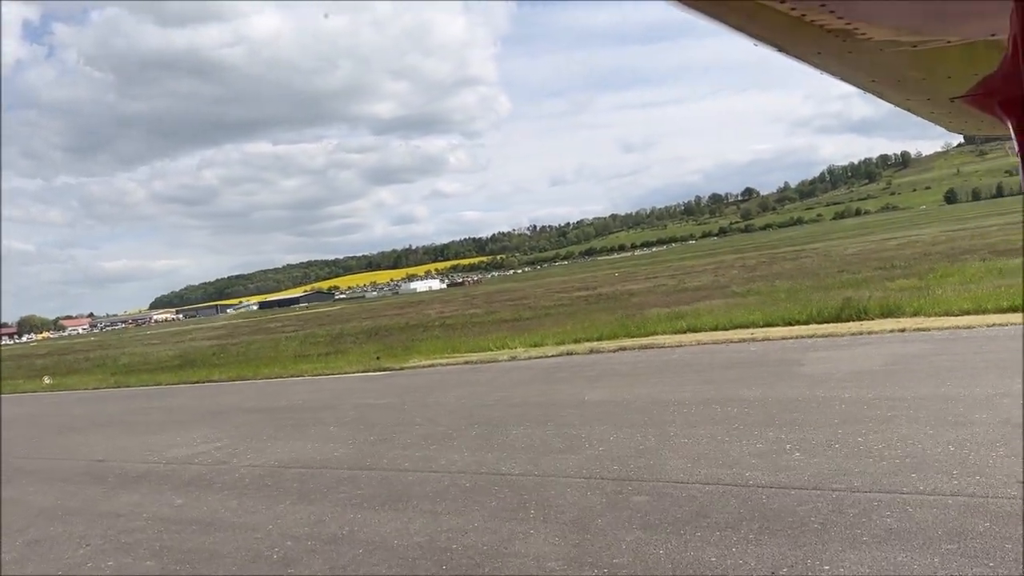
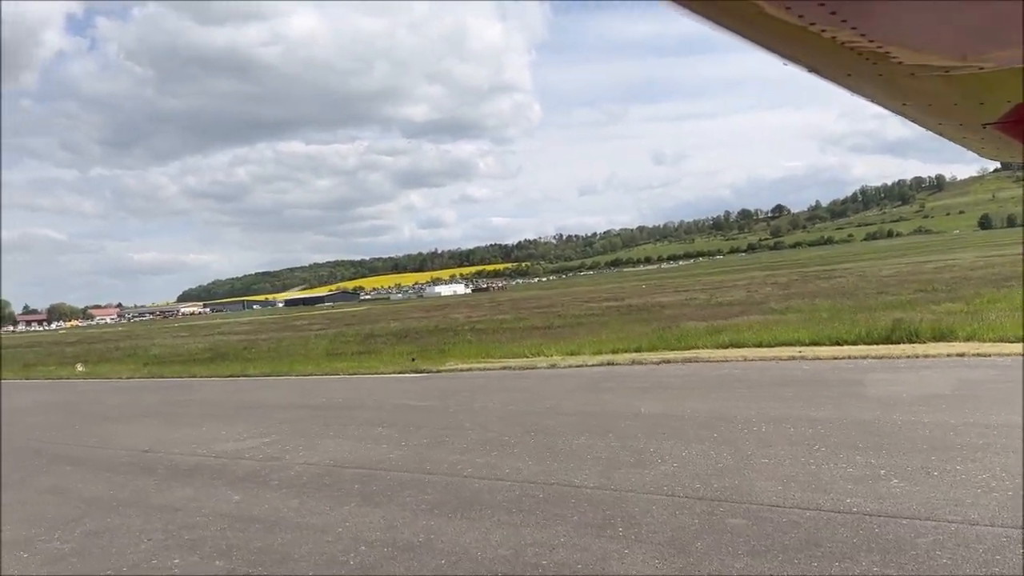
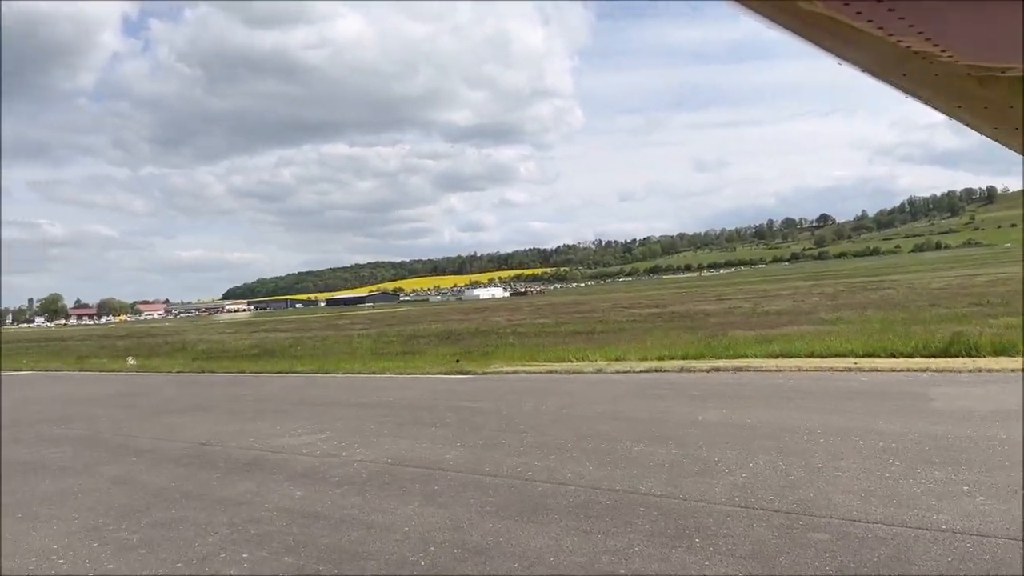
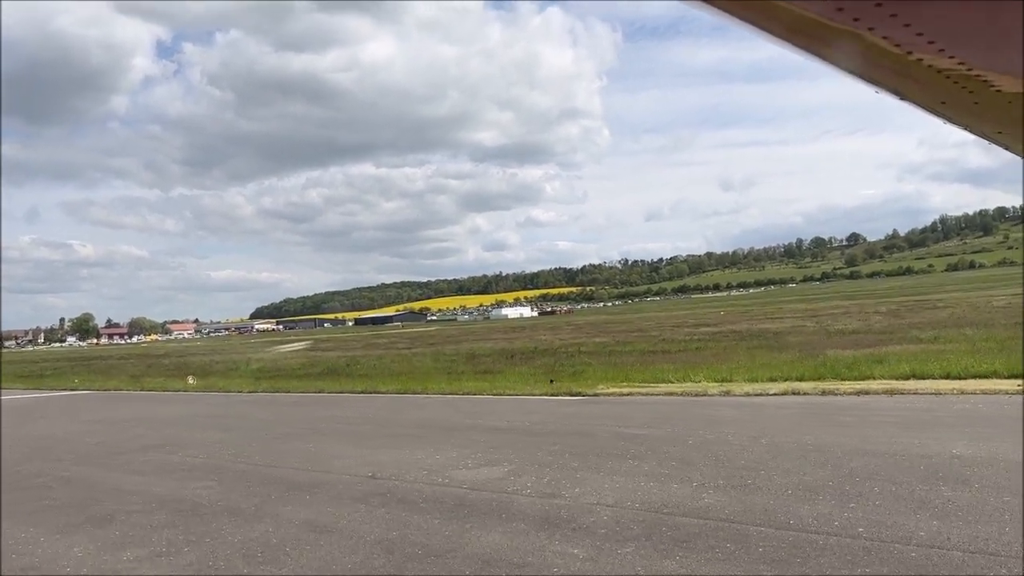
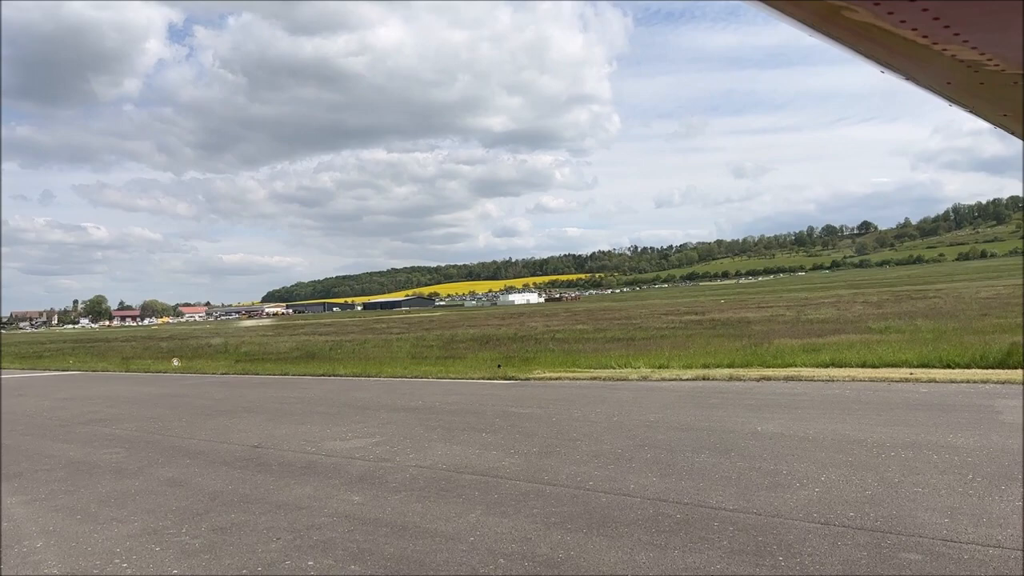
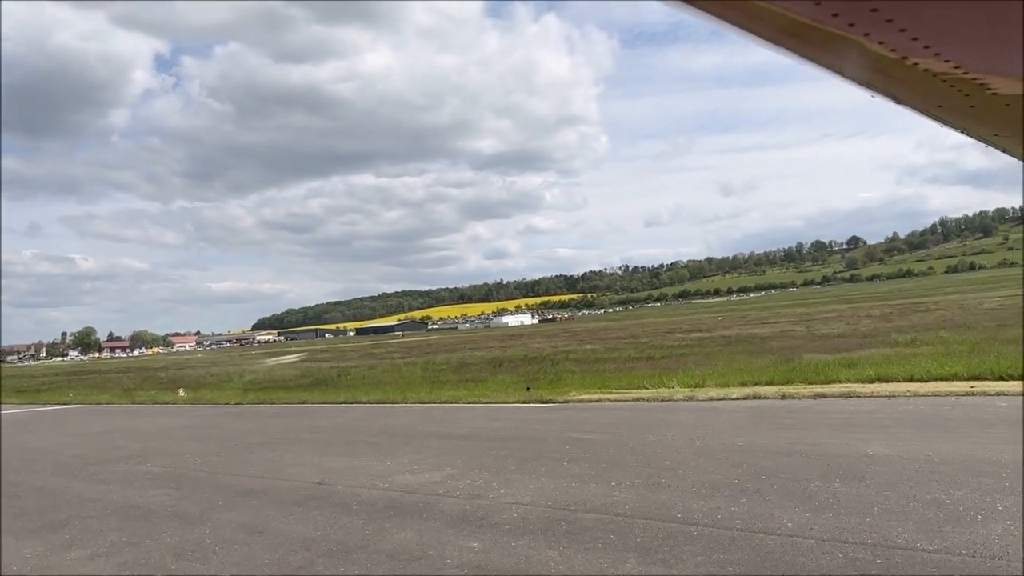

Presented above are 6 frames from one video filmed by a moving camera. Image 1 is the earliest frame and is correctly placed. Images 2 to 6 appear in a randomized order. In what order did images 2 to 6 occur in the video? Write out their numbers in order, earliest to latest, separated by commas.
2, 3, 5, 6, 4
